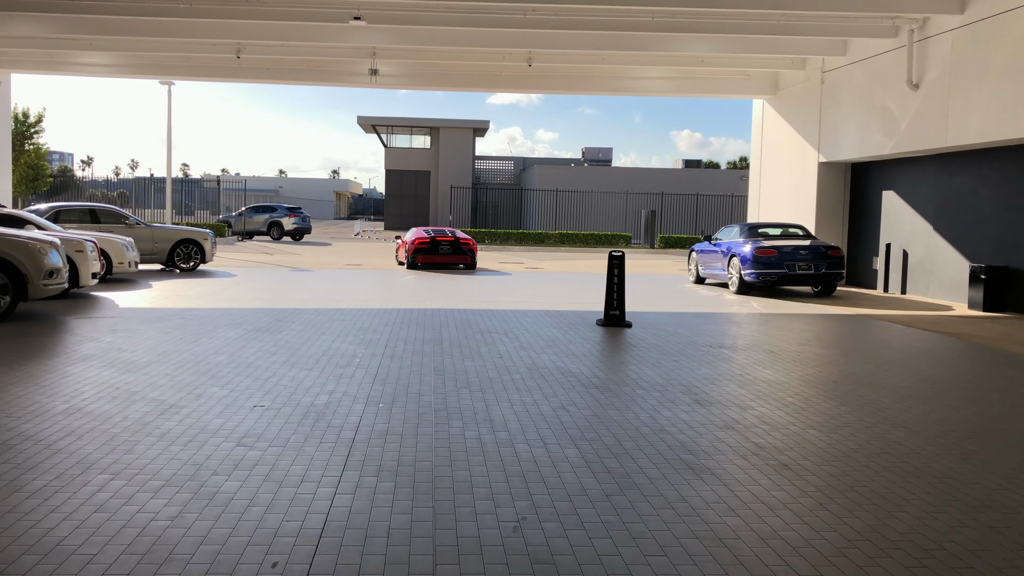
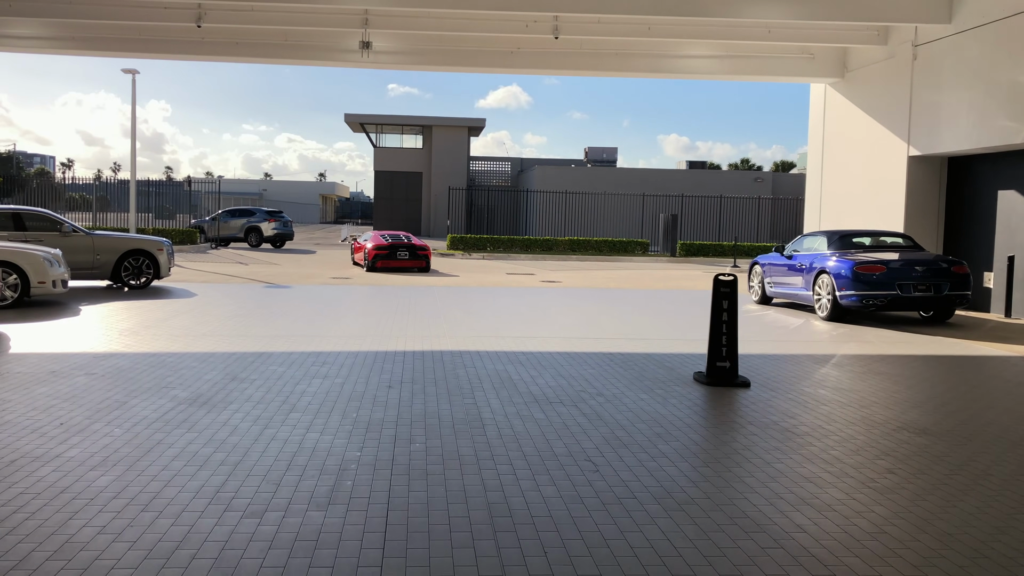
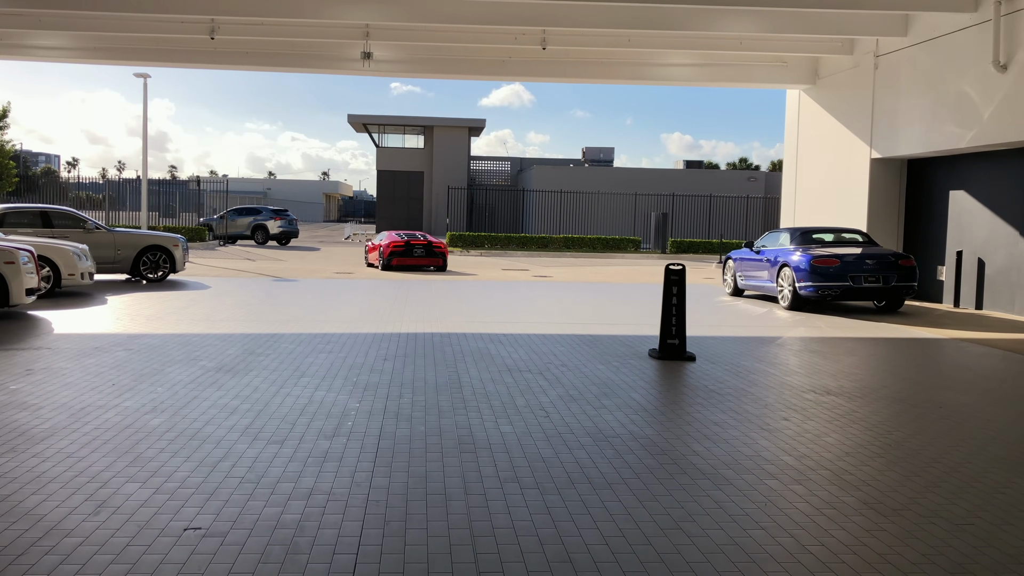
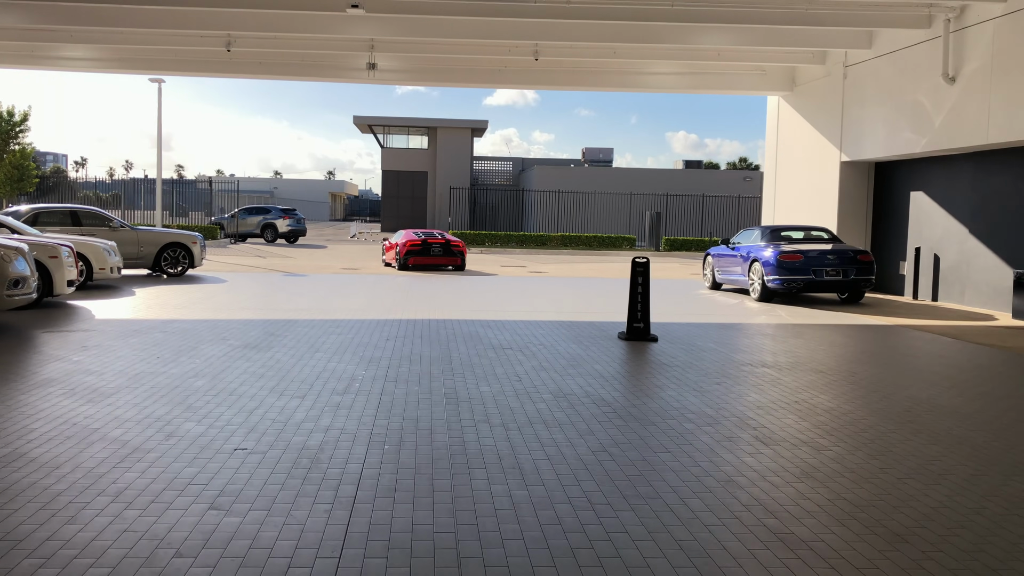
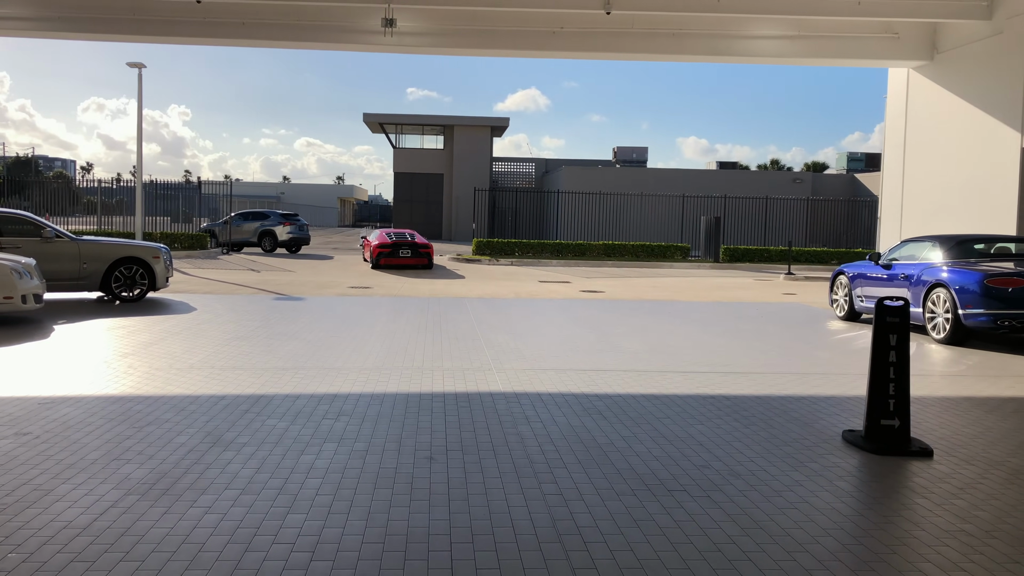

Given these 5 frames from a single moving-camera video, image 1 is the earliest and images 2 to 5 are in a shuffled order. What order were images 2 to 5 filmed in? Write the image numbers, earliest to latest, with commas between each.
4, 3, 2, 5
